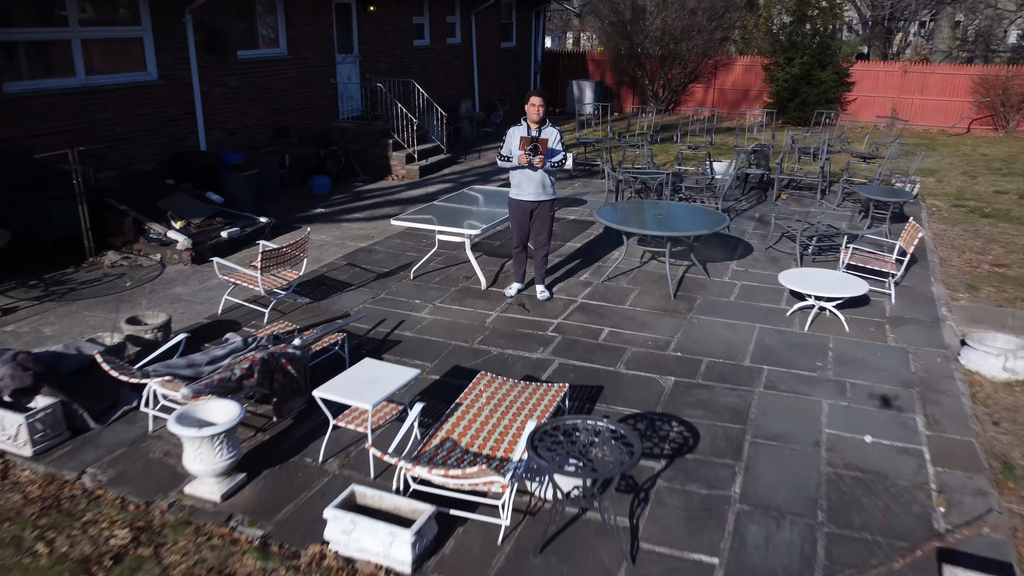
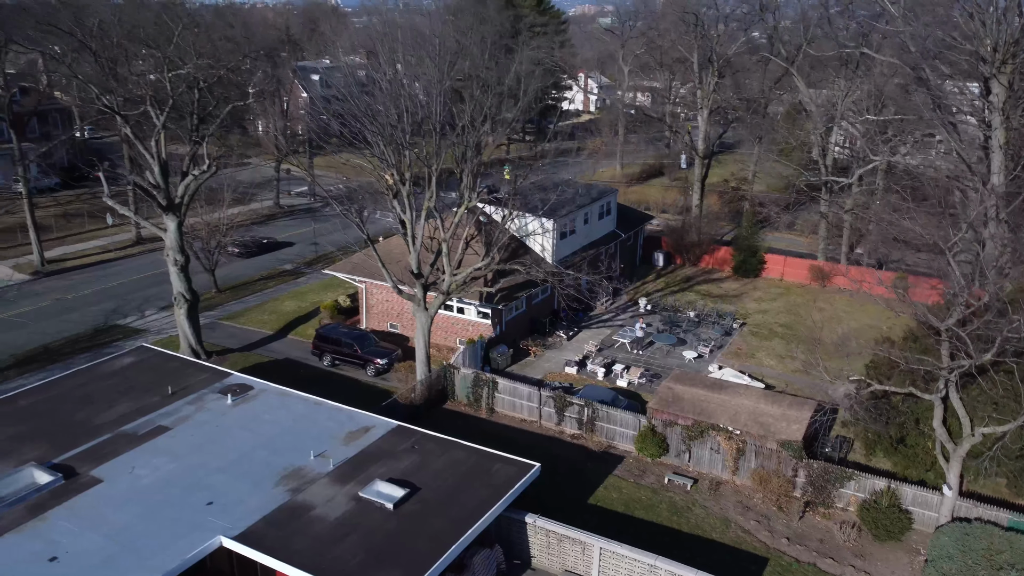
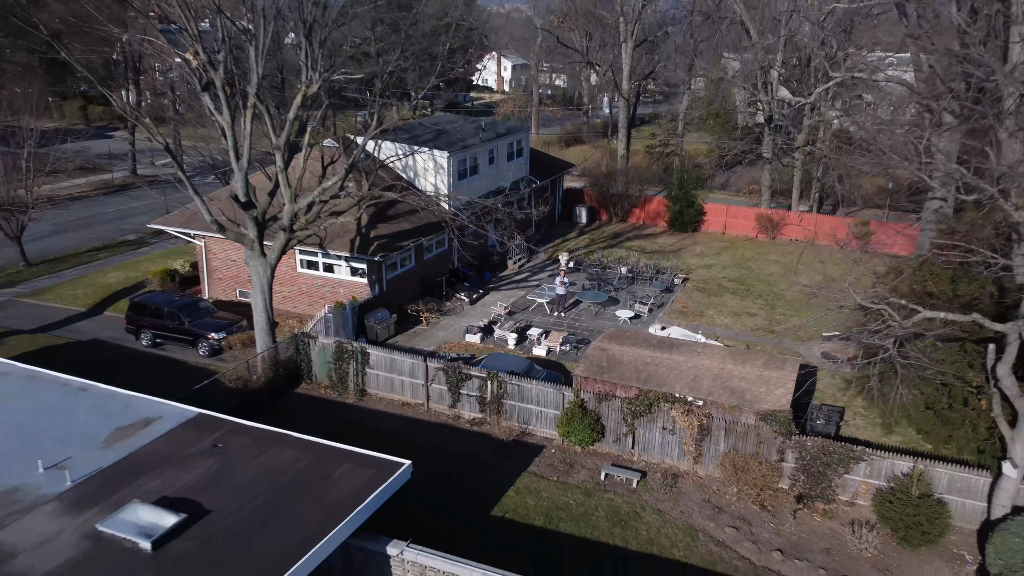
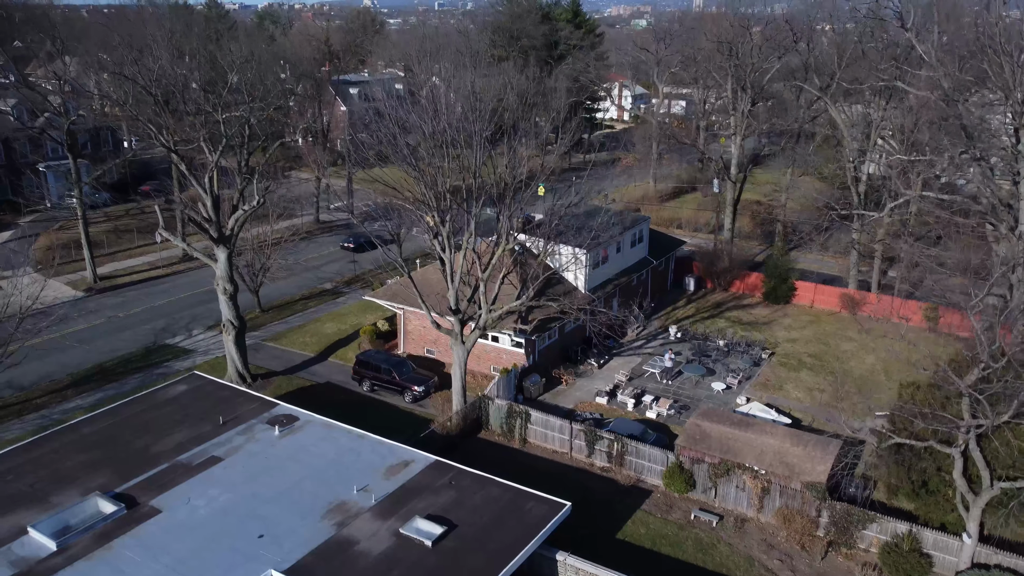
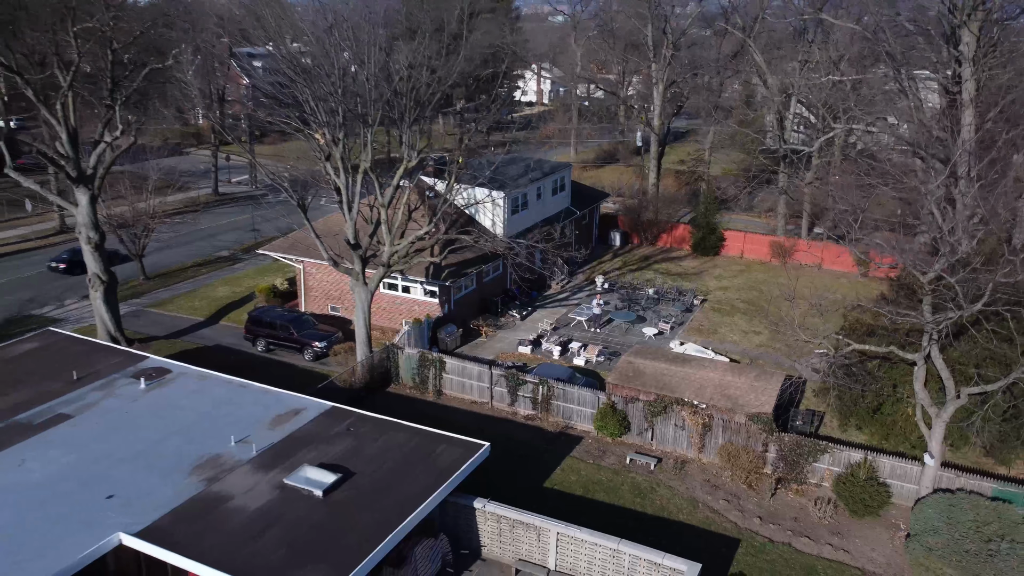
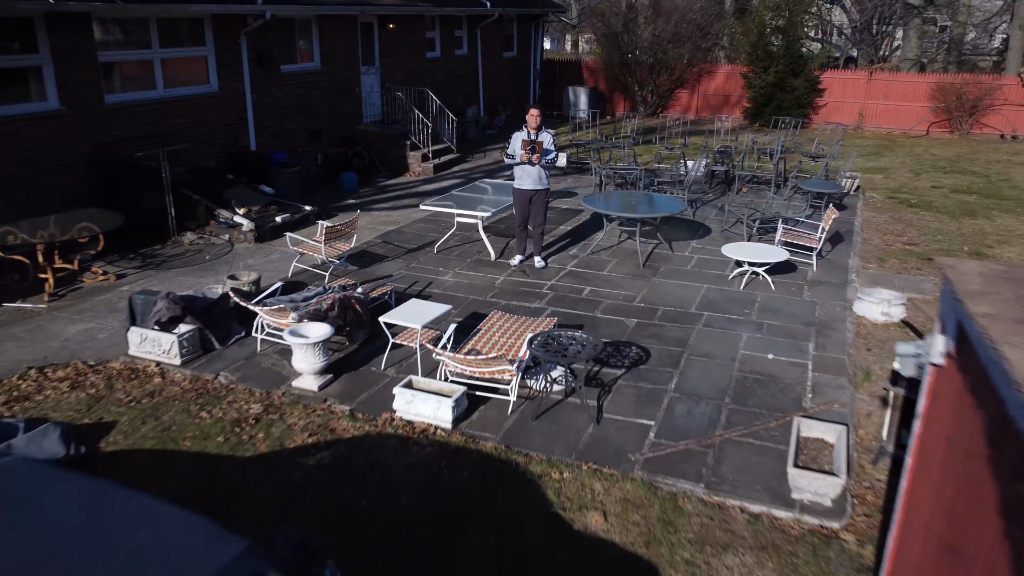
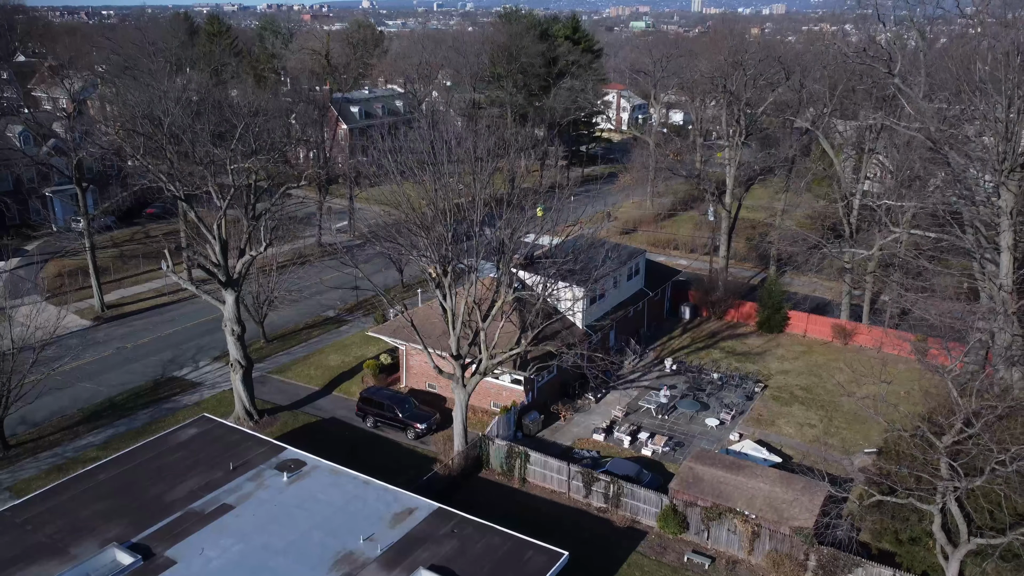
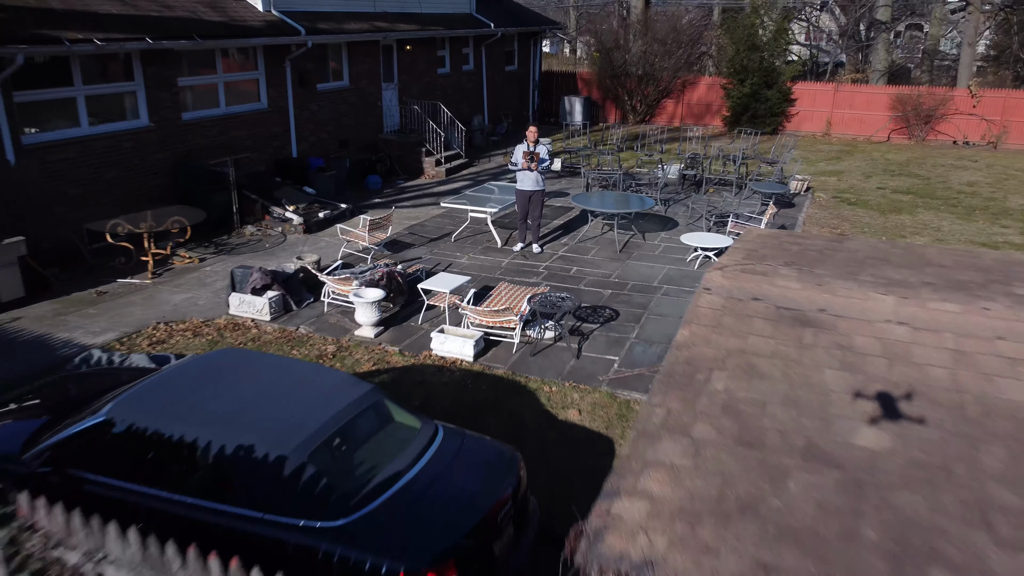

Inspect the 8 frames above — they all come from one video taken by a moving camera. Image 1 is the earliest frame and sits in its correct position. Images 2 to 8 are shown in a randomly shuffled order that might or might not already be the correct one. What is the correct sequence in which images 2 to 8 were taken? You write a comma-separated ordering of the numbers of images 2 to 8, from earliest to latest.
6, 8, 3, 5, 2, 4, 7
